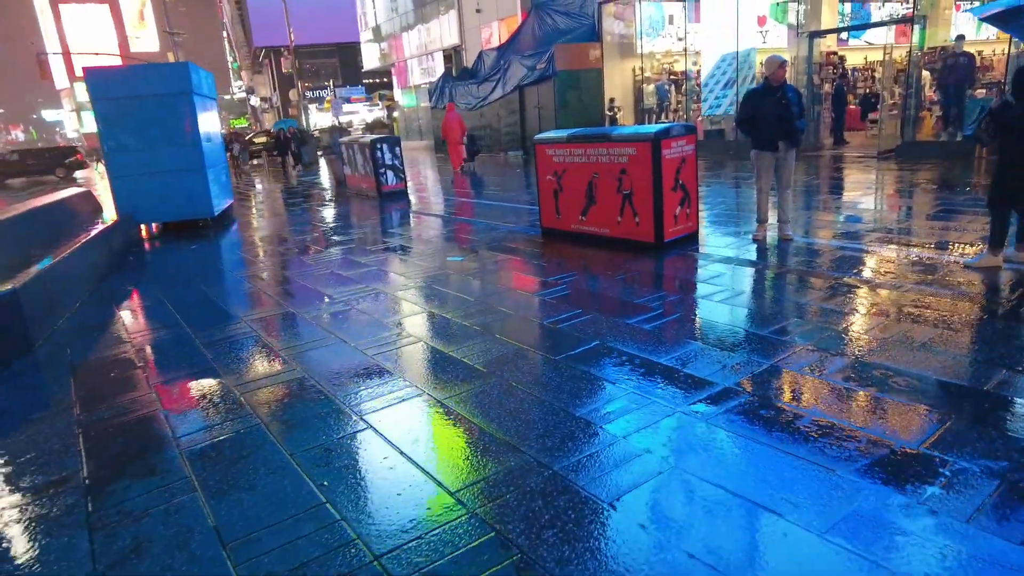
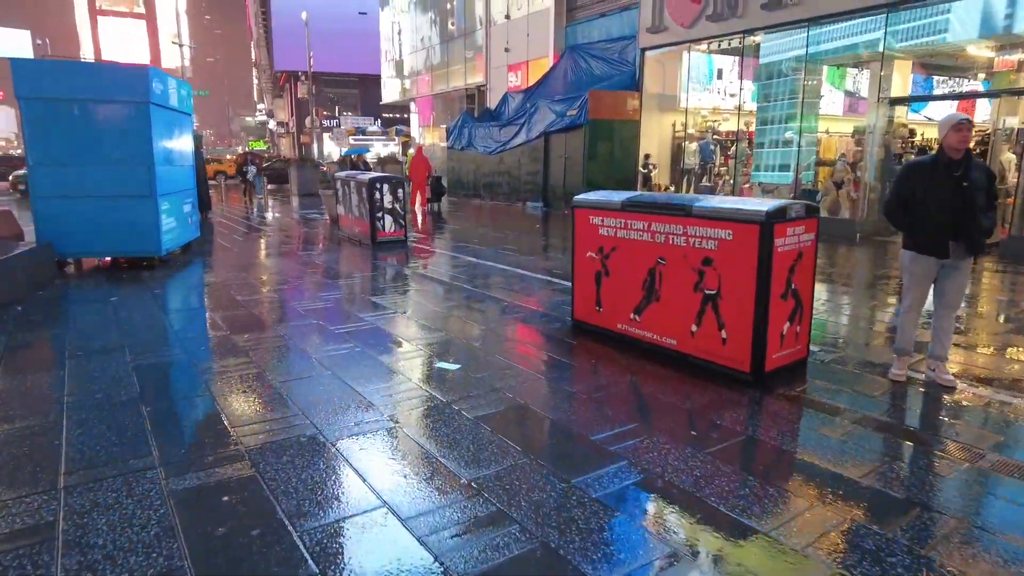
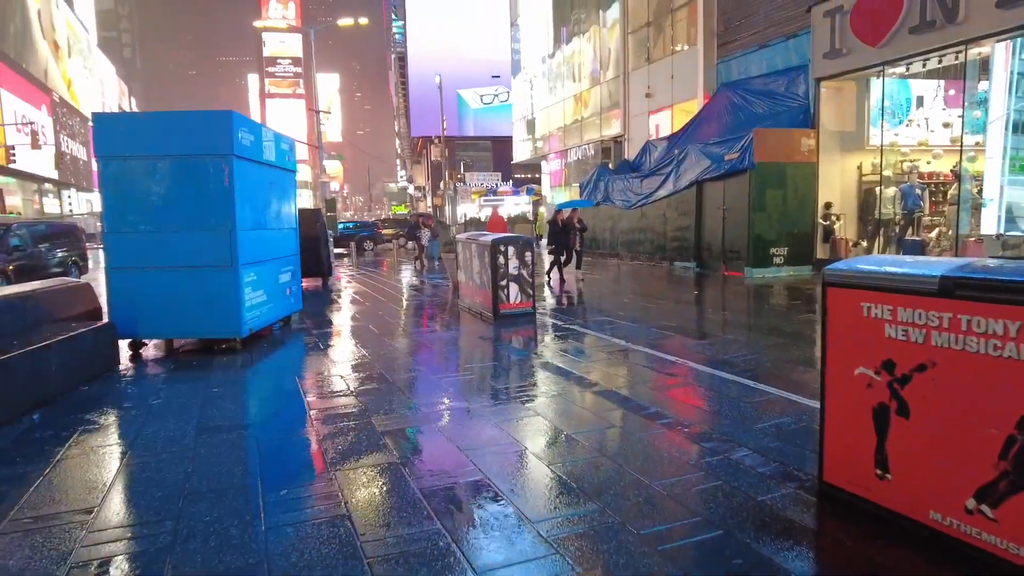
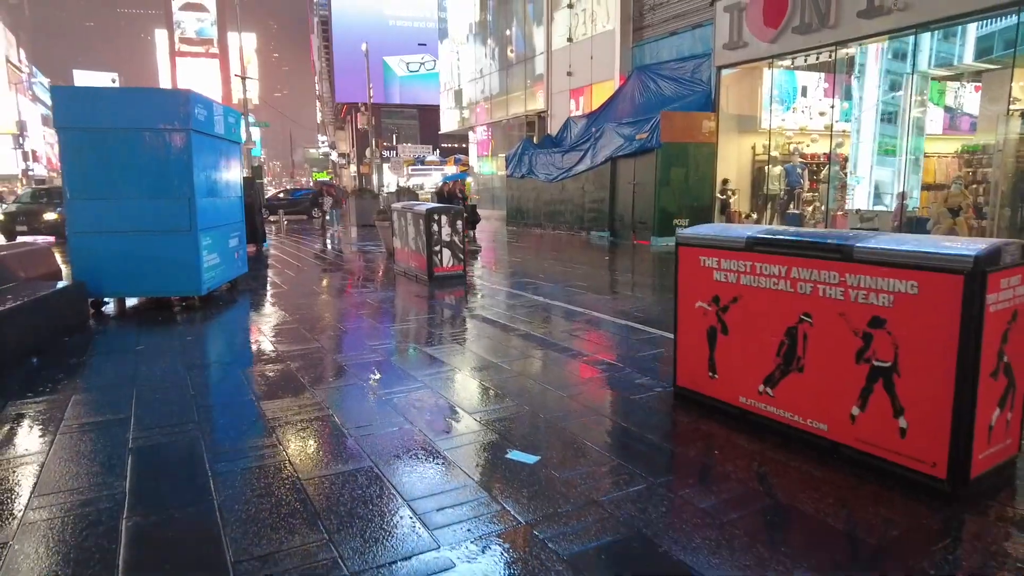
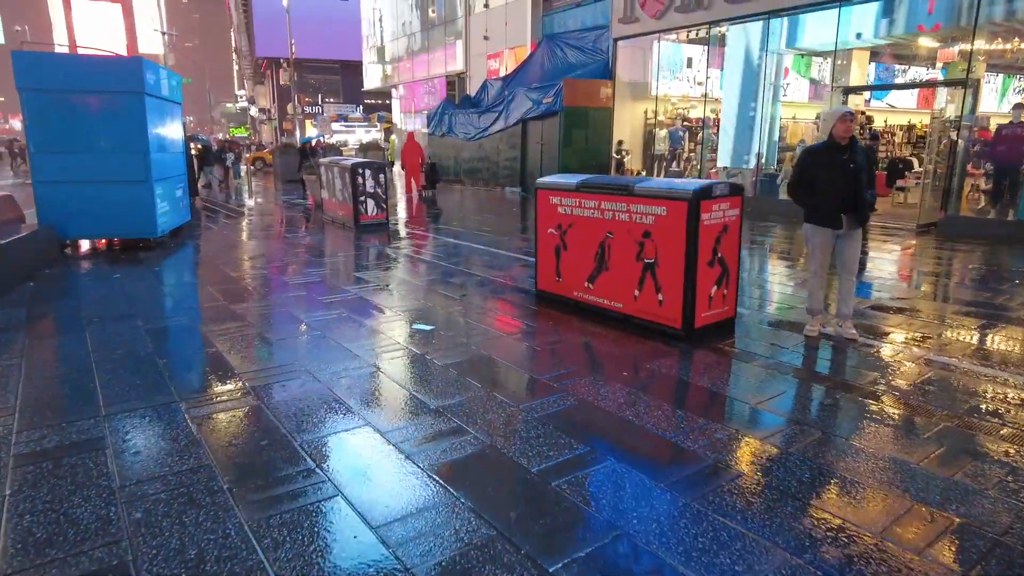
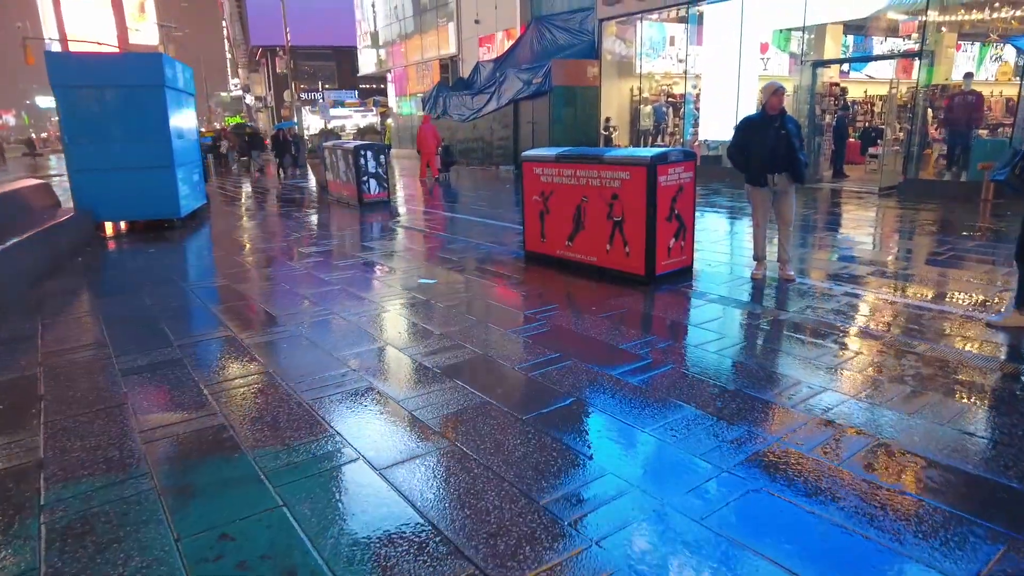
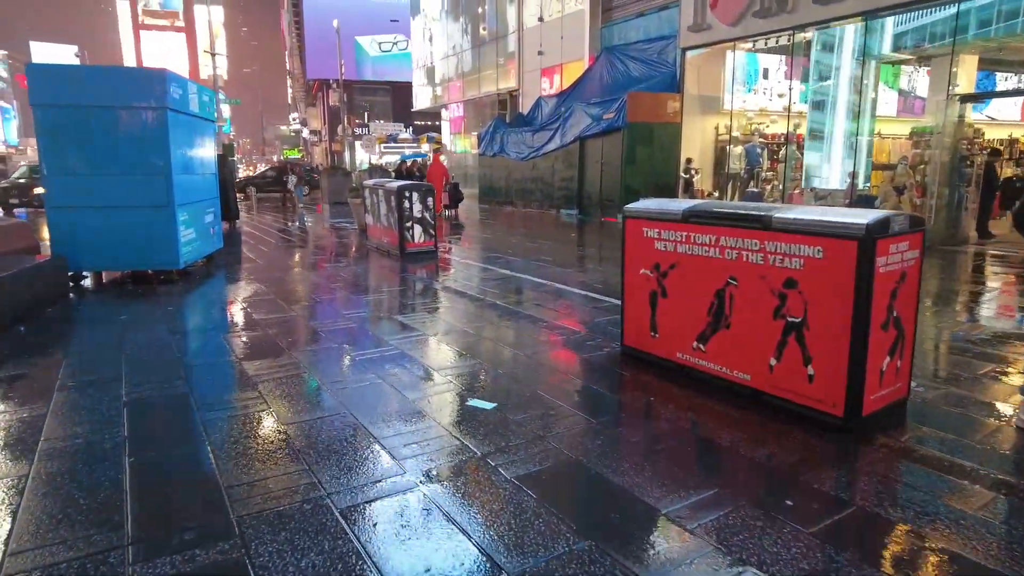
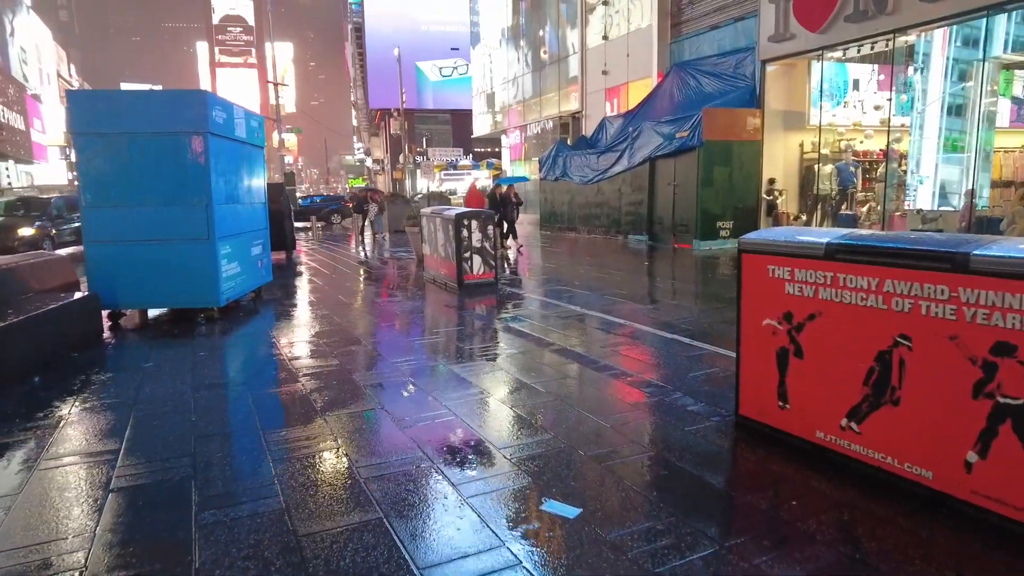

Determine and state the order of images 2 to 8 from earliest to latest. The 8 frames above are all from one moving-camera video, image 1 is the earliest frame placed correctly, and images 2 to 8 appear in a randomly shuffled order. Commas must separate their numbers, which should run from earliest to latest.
6, 5, 2, 7, 4, 8, 3
